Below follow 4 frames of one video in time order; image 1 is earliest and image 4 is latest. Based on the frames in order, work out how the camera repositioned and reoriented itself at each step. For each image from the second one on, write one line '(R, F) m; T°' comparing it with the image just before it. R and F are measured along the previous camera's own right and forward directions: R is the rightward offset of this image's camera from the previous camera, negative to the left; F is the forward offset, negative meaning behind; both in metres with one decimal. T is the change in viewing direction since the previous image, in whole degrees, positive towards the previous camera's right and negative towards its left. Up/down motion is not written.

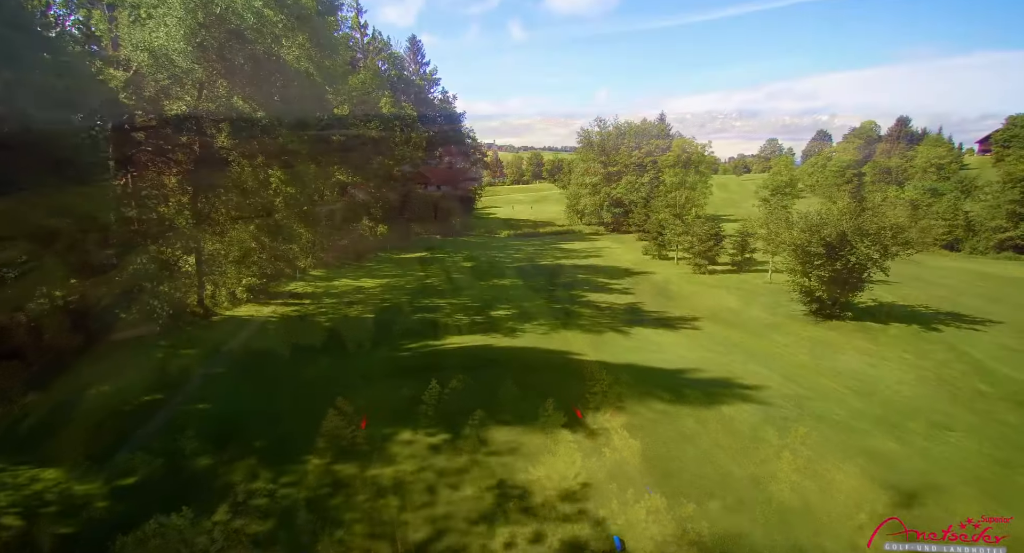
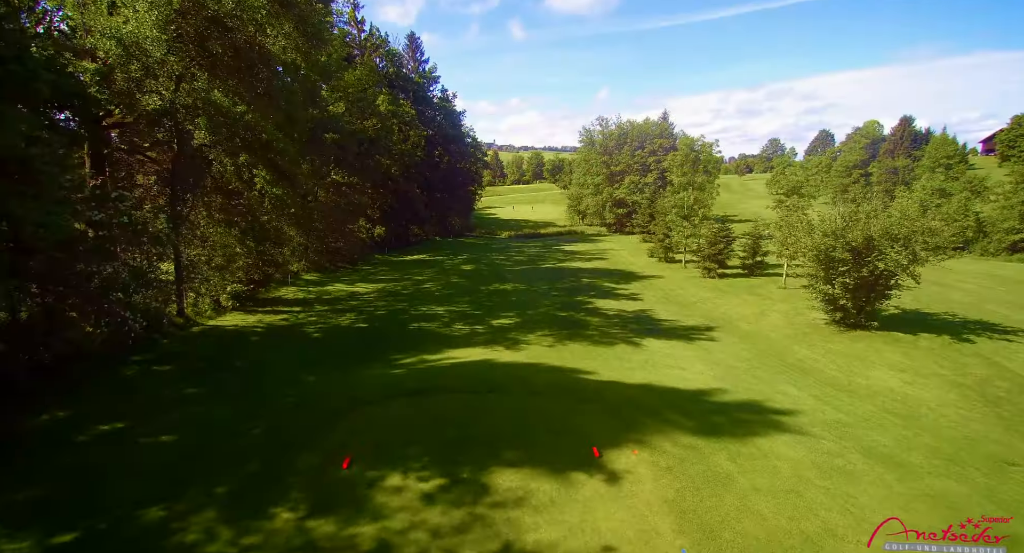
(-0.1, +1.2) m; 0°
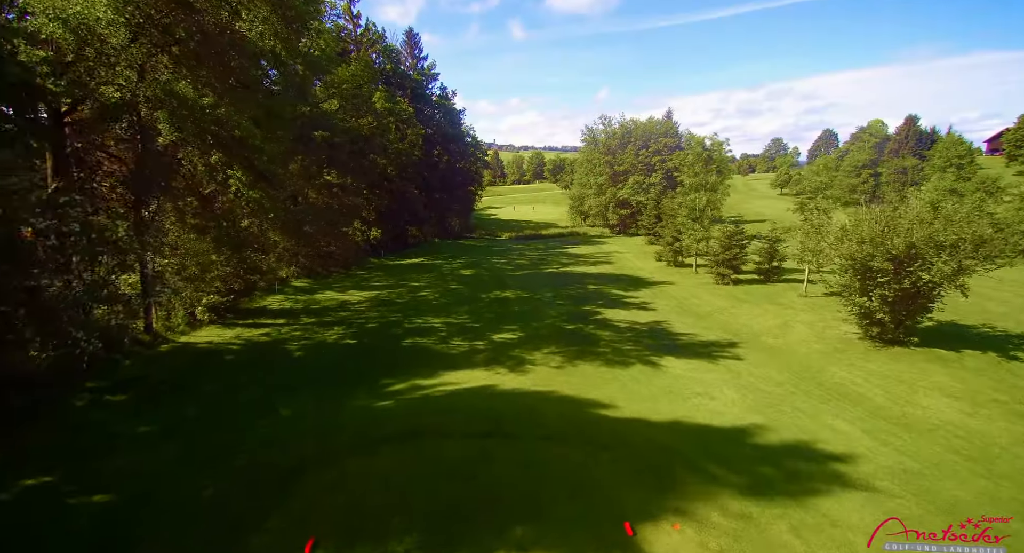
(-0.1, +1.6) m; 0°
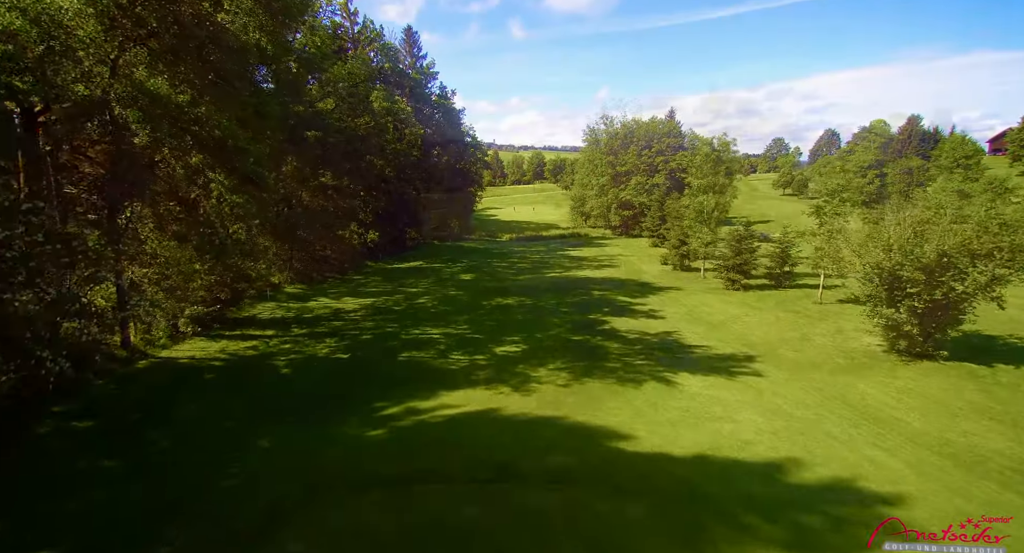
(-0.1, +1.0) m; 0°
